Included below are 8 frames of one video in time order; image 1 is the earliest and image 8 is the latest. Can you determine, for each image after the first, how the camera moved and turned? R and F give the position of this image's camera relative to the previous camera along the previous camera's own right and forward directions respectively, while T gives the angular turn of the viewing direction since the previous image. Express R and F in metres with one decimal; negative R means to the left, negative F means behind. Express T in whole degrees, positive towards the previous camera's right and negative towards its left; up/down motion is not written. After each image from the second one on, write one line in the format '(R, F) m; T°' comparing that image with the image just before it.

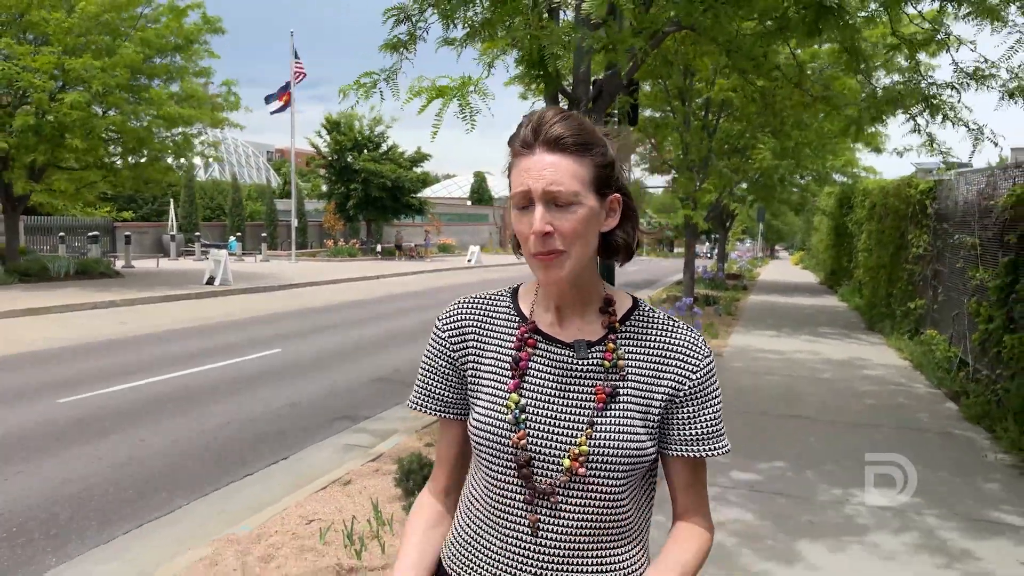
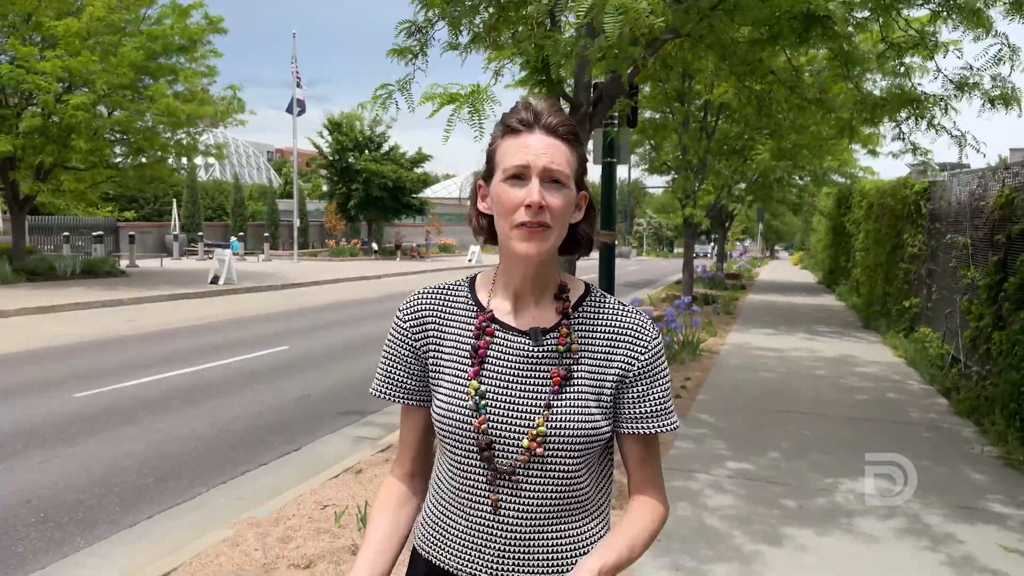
(0.0, -0.2) m; 0°
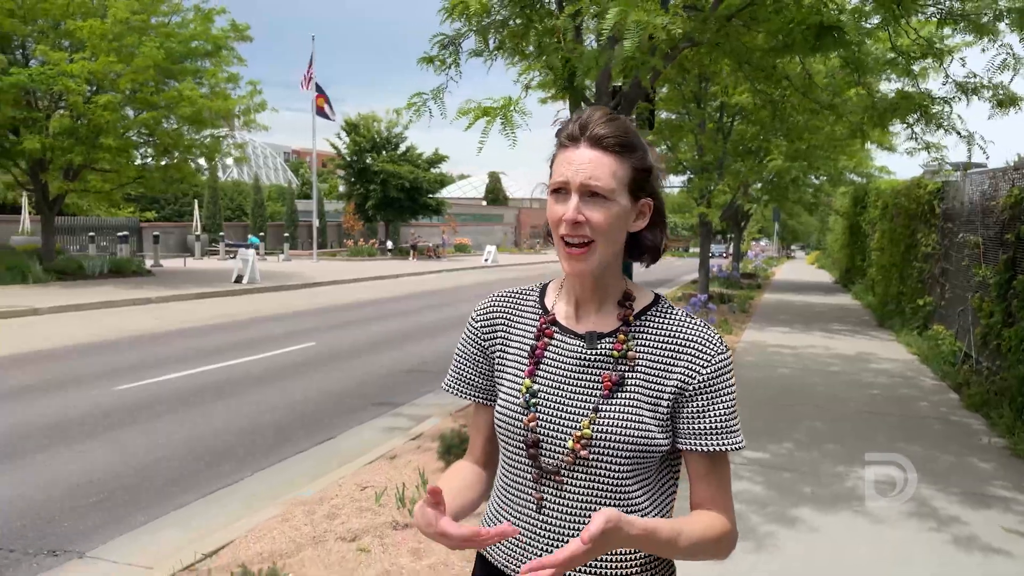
(-0.1, -0.3) m; -1°
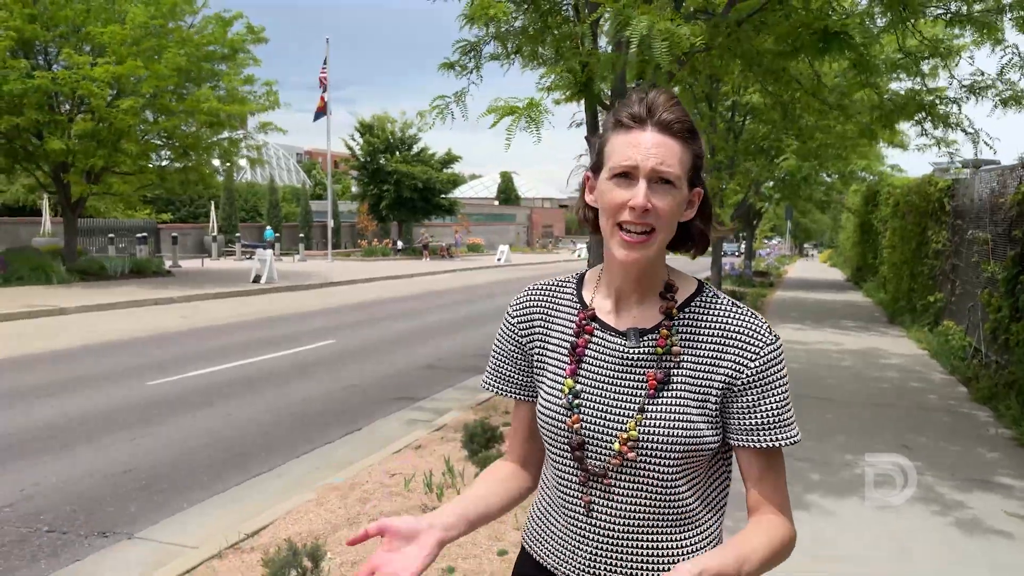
(-0.1, -0.2) m; -1°
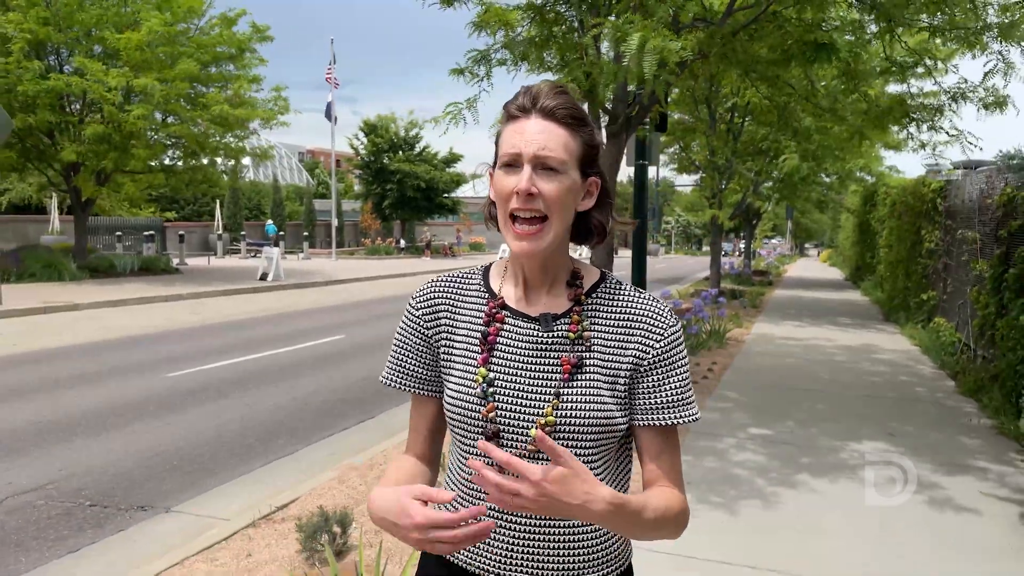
(0.0, -0.3) m; 0°
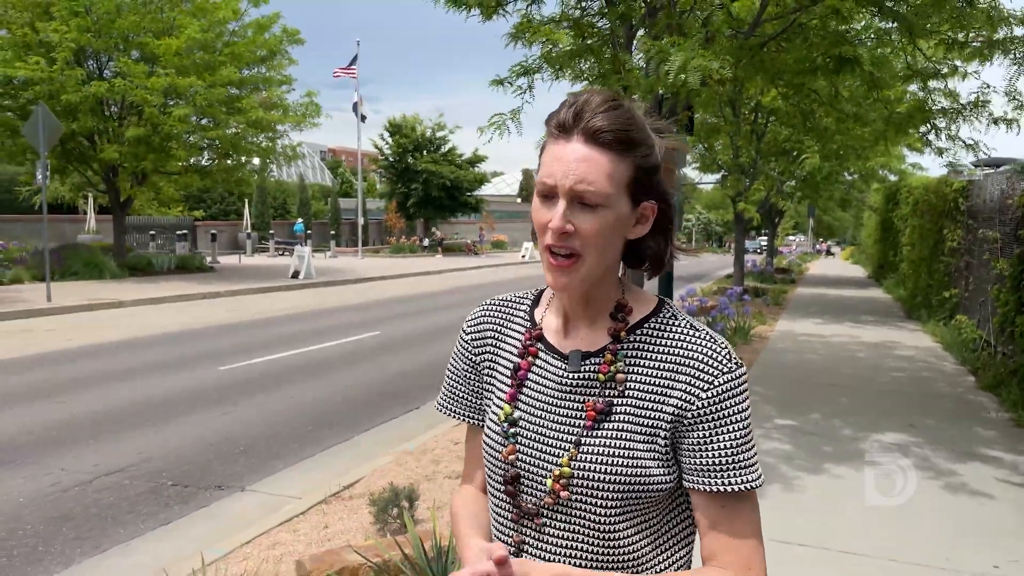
(-0.2, -0.4) m; -1°
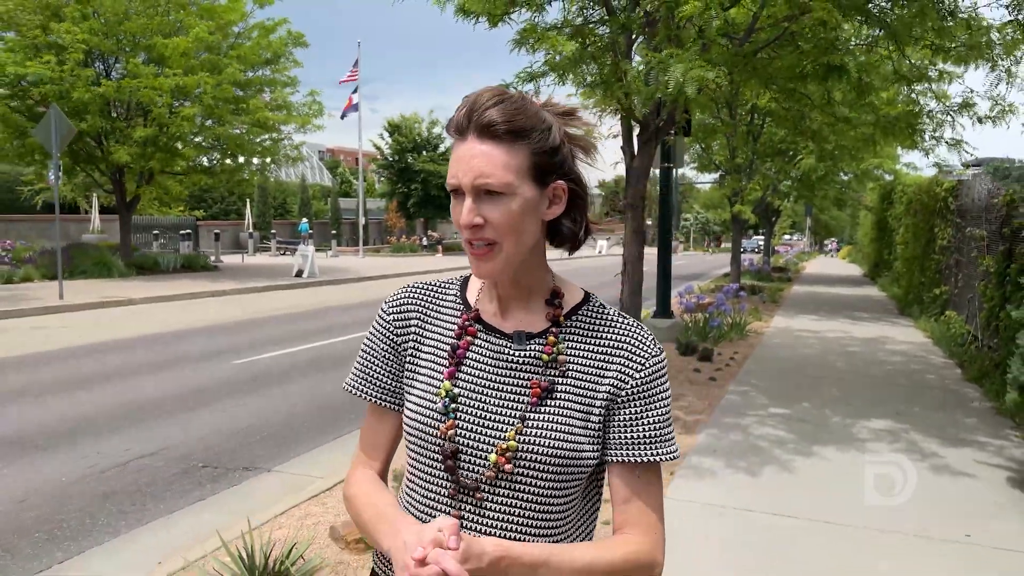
(-0.1, -0.3) m; 0°
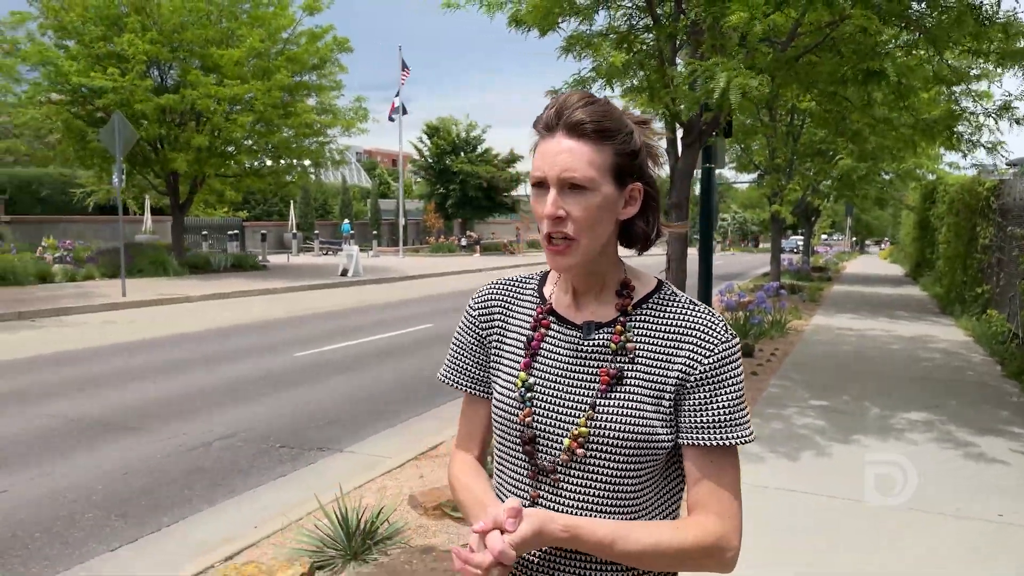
(-0.1, -0.4) m; -3°
